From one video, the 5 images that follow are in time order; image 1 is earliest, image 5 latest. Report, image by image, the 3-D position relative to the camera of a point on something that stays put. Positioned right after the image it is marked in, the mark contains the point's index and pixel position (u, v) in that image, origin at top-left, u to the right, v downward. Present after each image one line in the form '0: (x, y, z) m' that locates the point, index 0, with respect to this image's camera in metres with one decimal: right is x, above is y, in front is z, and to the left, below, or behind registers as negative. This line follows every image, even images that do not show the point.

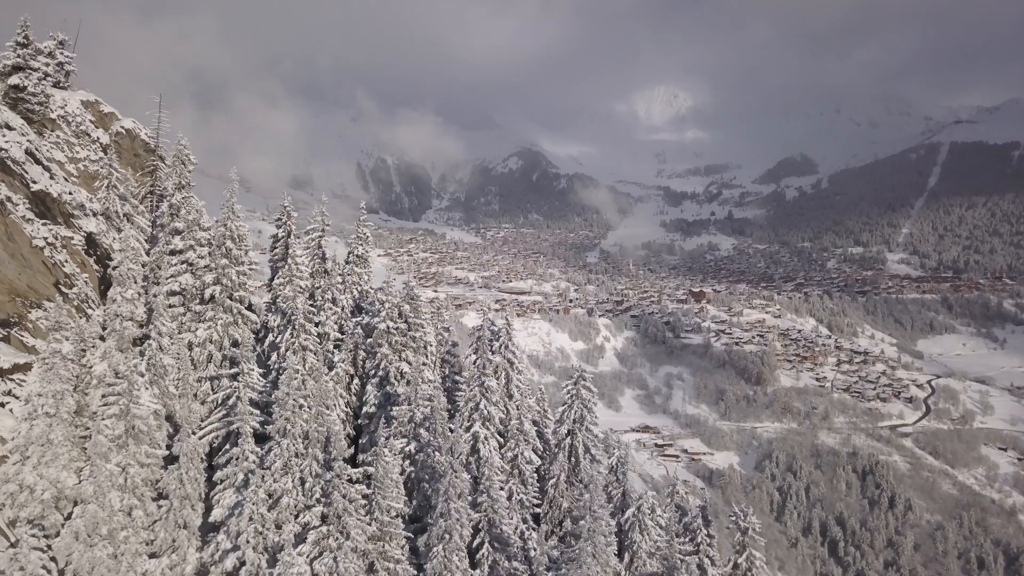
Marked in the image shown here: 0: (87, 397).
0: (-10.8, -2.8, +13.1) m
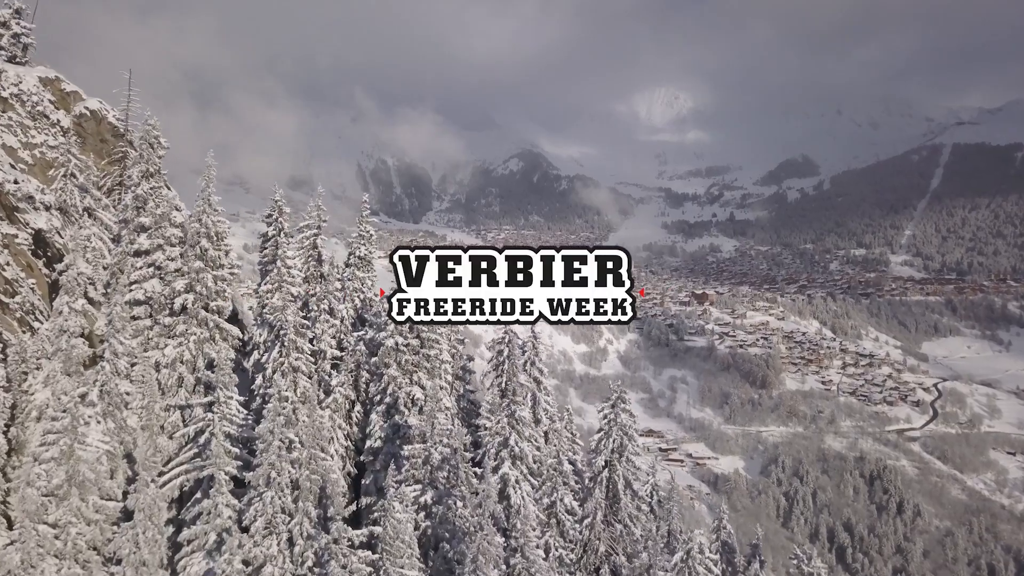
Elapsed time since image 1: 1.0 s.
0: (-10.1, -3.0, +10.9) m
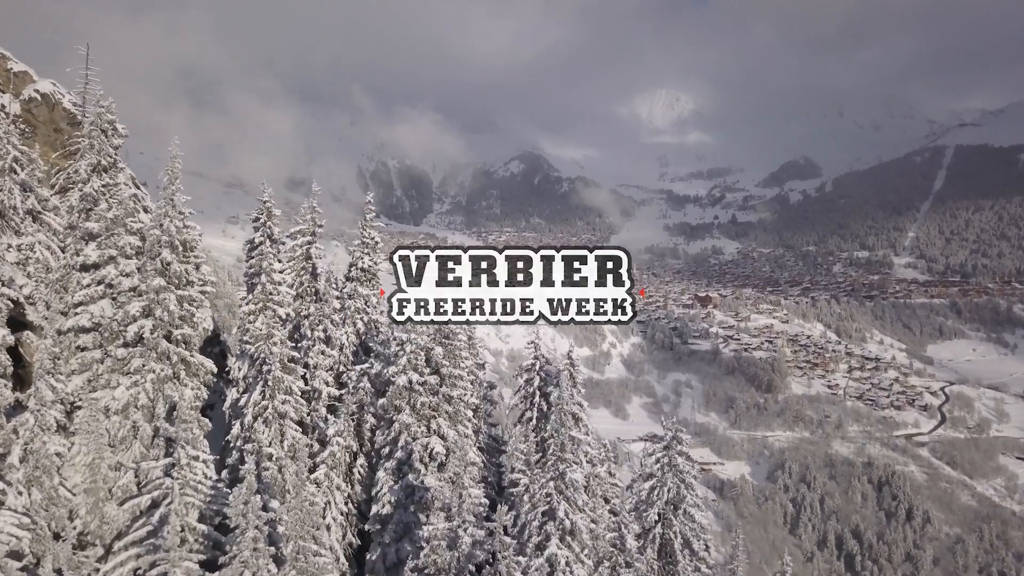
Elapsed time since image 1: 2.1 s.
0: (-9.4, -3.4, +8.7) m
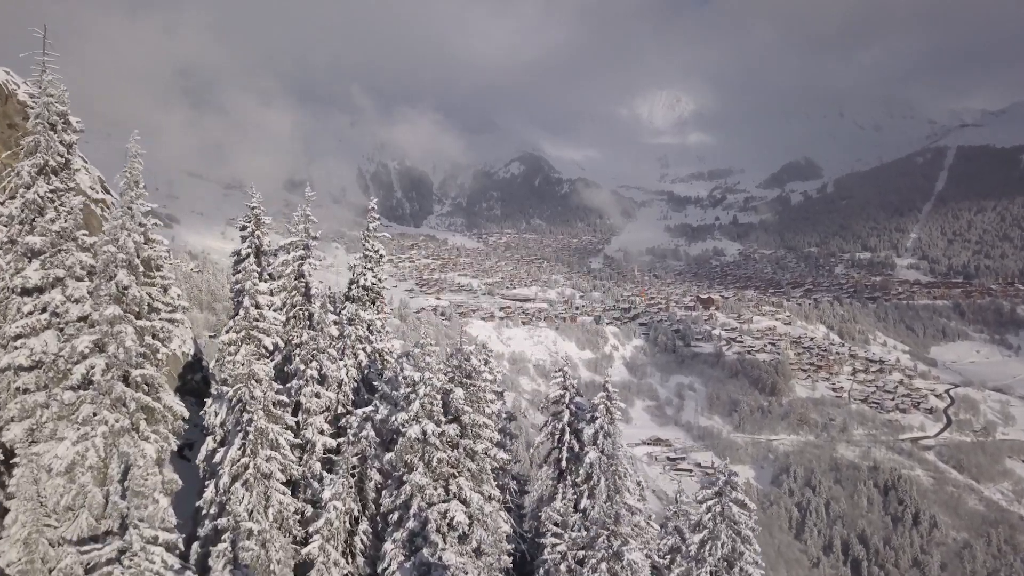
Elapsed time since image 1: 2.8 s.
0: (-8.9, -3.7, +7.1) m
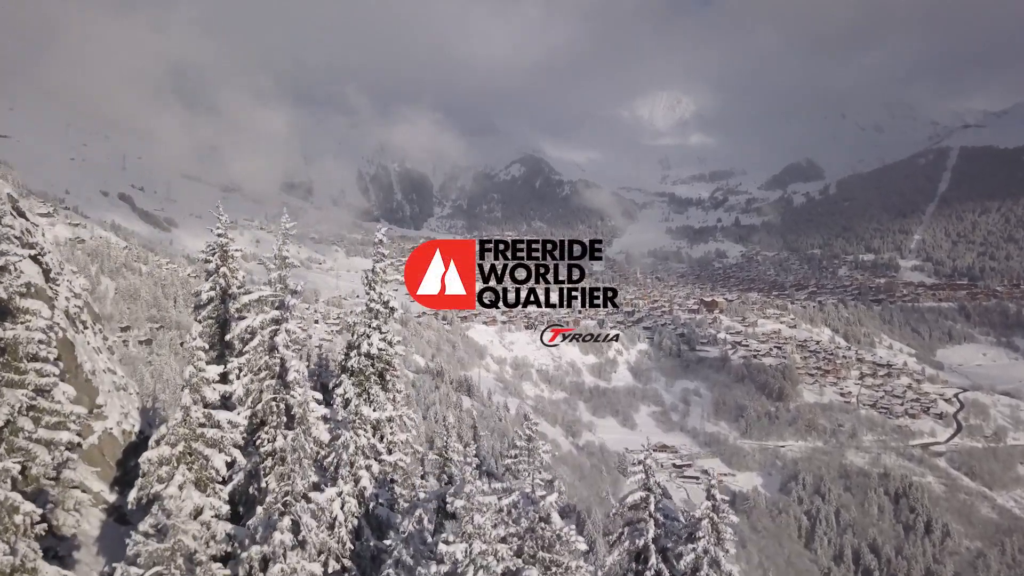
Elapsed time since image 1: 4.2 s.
0: (-8.0, -4.6, +4.2) m
